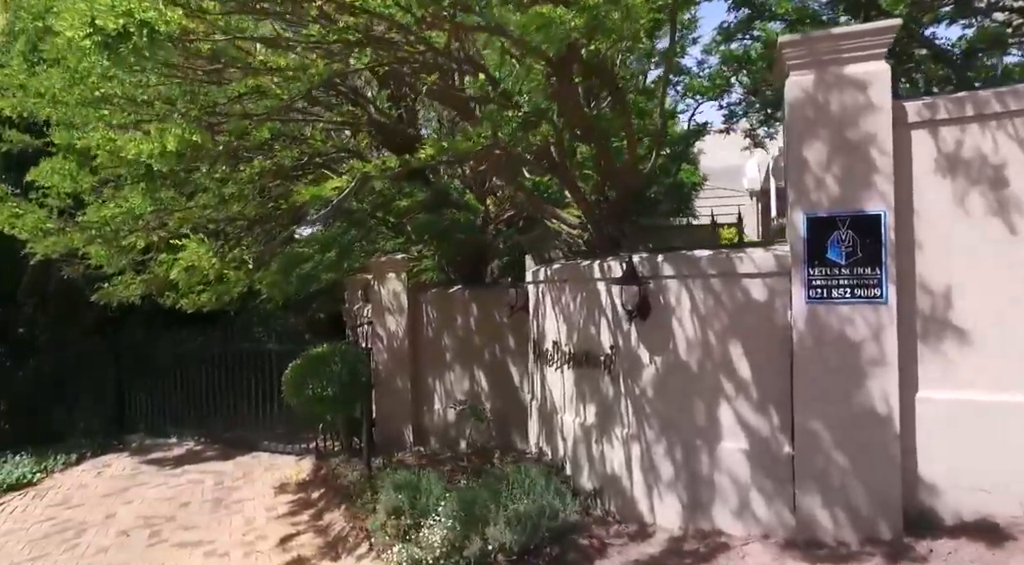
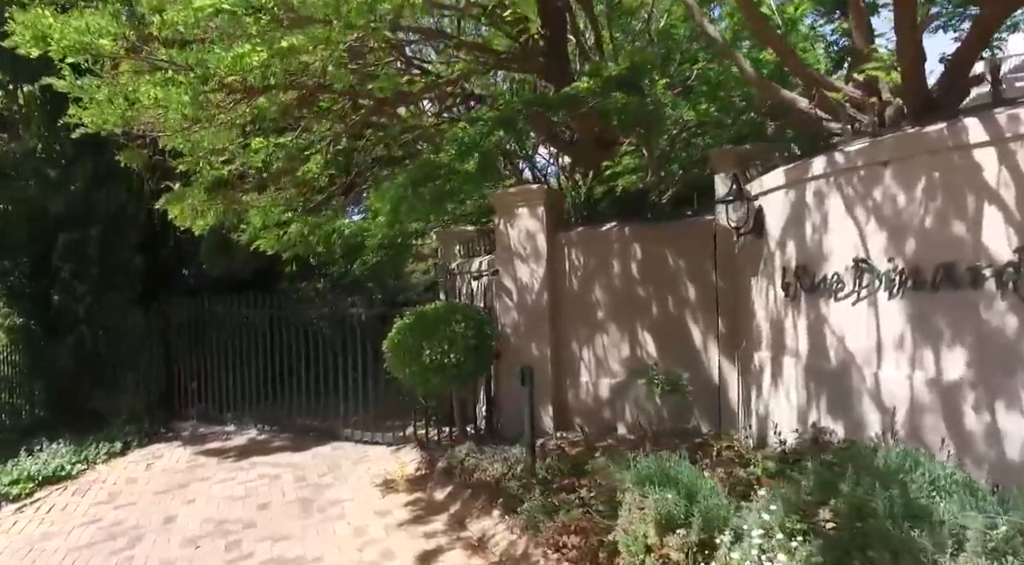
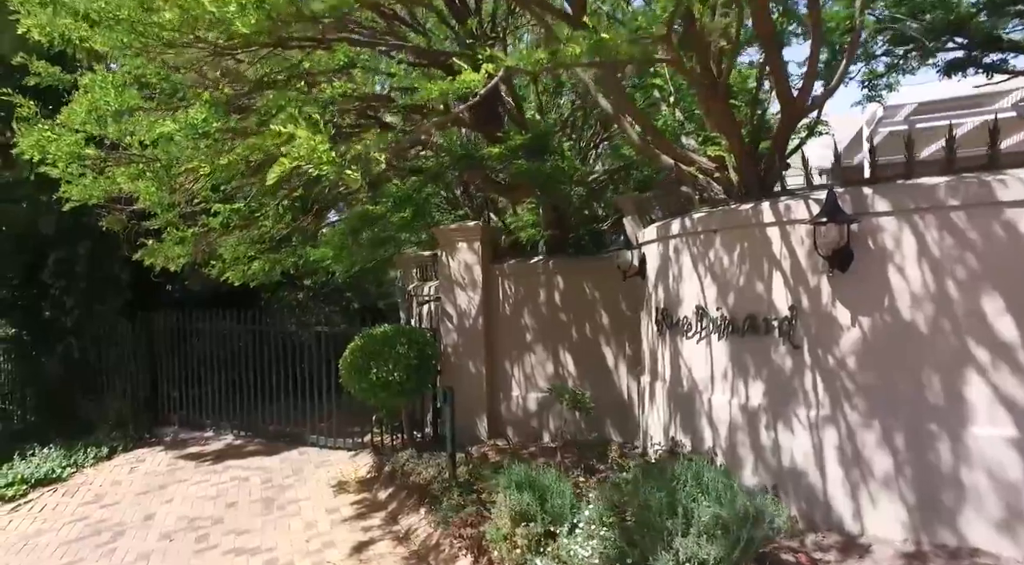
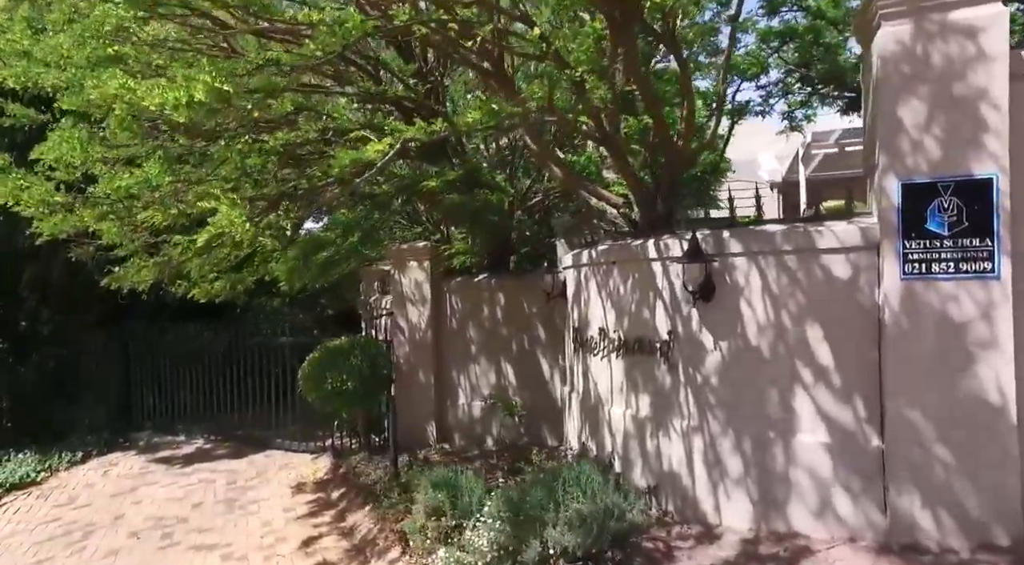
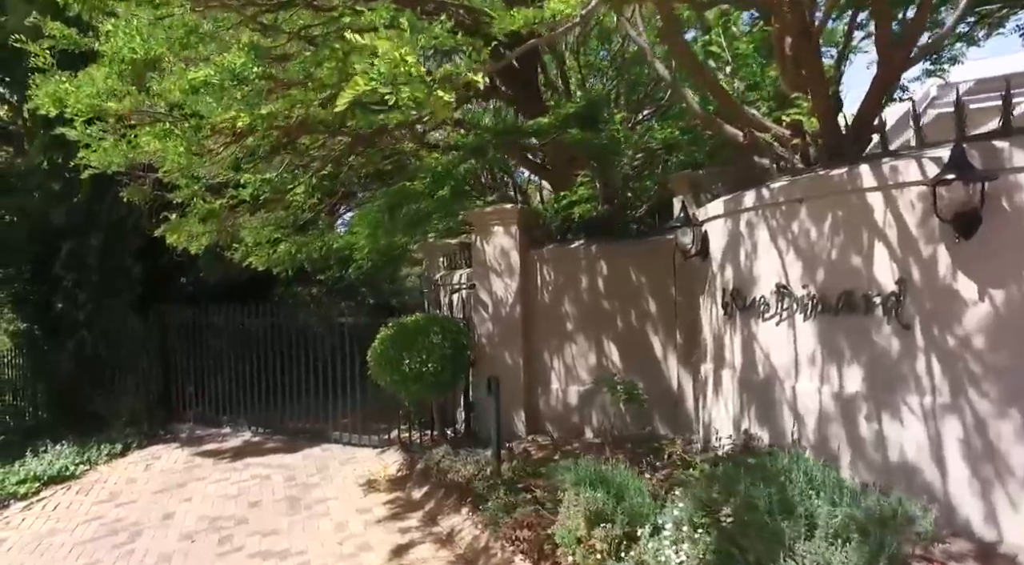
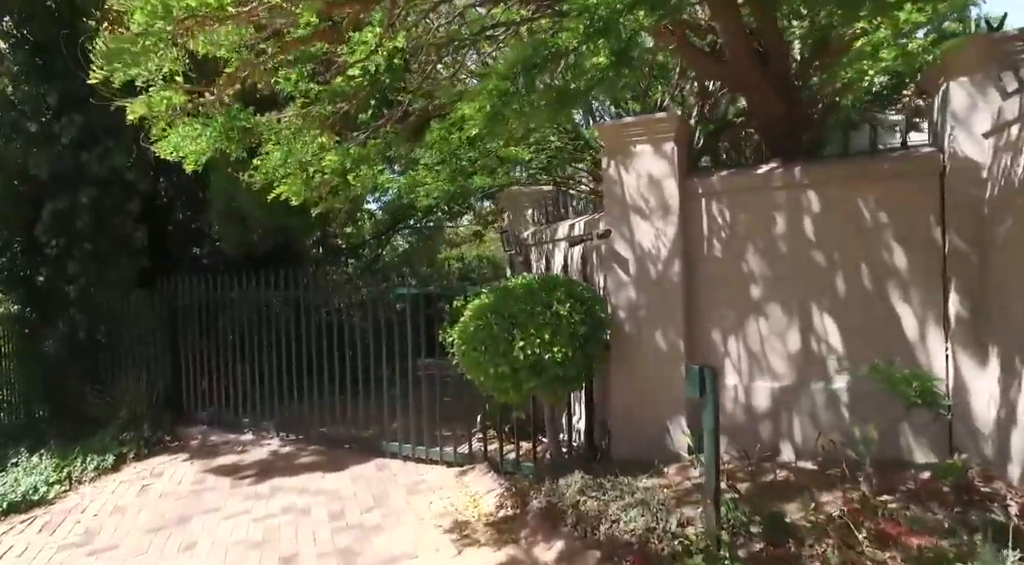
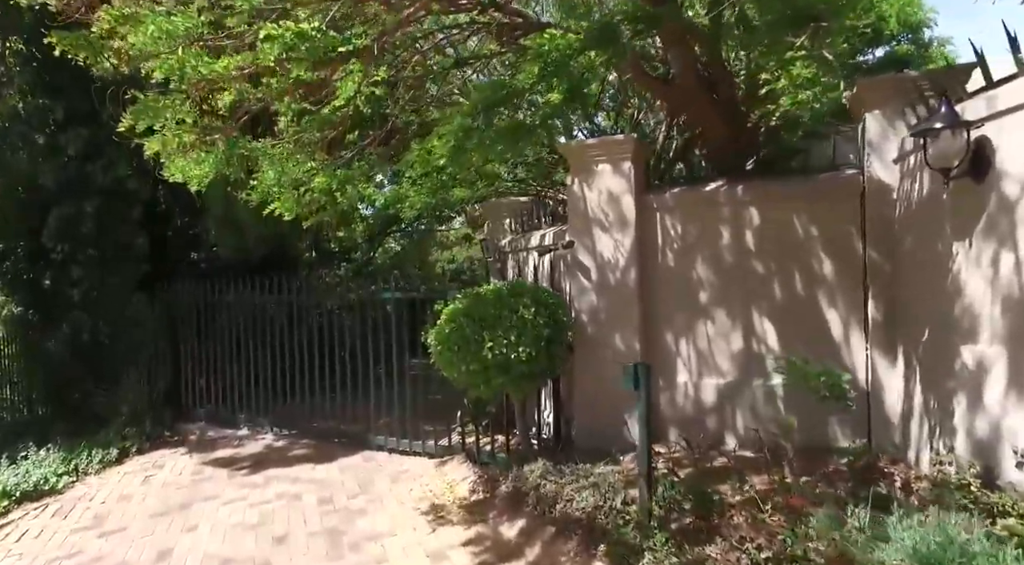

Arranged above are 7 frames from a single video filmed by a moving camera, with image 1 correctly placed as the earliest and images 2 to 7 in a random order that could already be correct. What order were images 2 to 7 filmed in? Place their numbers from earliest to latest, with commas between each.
4, 3, 5, 2, 7, 6
